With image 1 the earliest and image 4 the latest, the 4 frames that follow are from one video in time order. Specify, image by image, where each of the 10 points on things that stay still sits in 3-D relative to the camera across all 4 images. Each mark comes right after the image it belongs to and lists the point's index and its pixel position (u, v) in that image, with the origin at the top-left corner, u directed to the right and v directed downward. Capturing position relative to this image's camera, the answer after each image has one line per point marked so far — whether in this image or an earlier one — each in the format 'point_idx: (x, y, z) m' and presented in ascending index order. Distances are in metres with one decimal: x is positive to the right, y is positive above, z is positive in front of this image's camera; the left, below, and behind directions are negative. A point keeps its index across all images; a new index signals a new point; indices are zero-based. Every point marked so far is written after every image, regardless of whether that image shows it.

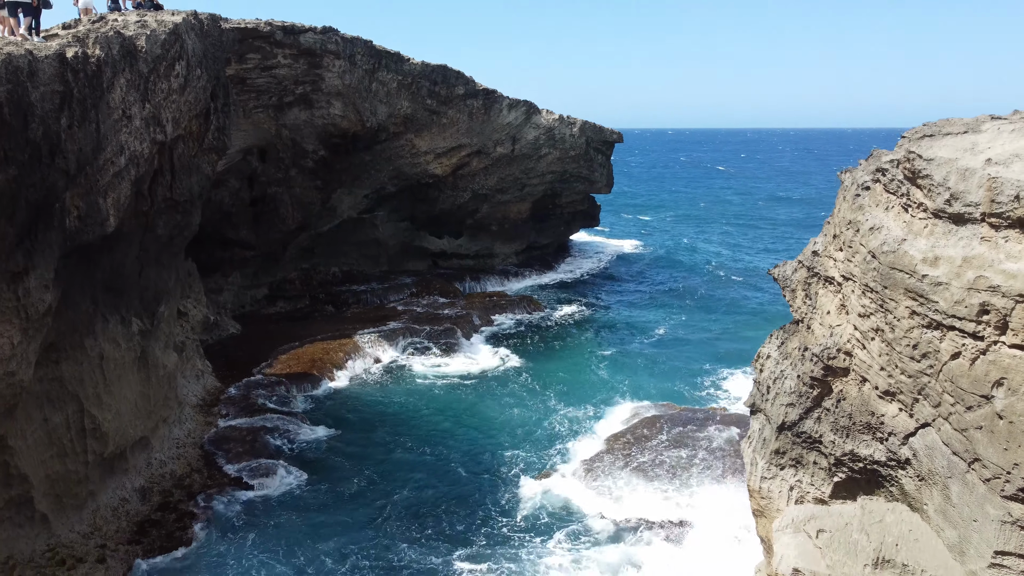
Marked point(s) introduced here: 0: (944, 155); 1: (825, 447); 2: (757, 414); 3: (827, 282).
0: (+6.0, +1.8, +10.2) m
1: (+5.2, -2.6, +12.1) m
2: (+4.6, -2.4, +13.9) m
3: (+5.4, +0.1, +12.5) m
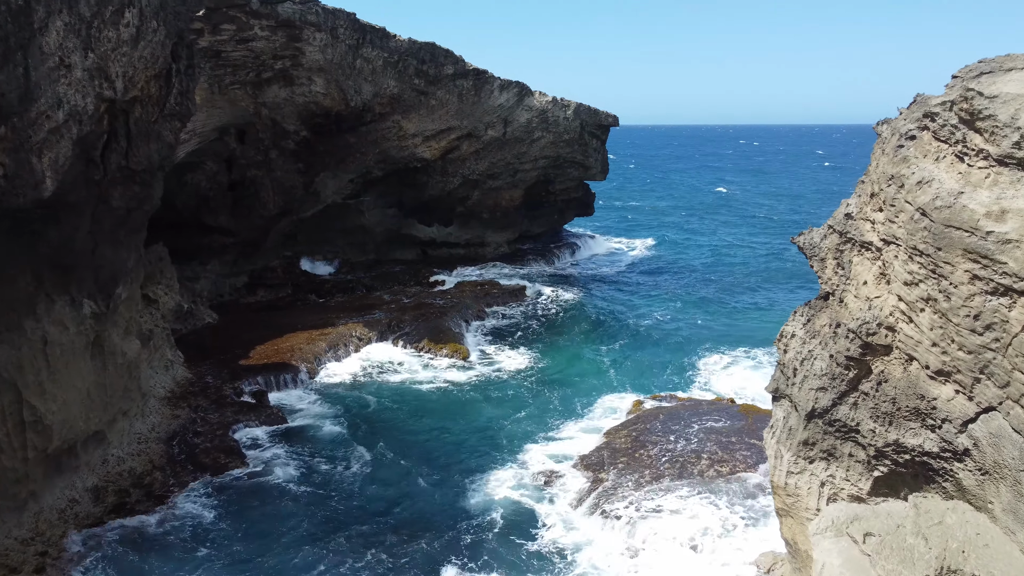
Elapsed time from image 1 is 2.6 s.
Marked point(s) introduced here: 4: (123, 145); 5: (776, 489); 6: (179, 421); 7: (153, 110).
0: (+5.9, +2.3, +8.7) m
1: (+5.1, -2.1, +10.6) m
2: (+4.5, -1.9, +12.4) m
3: (+5.3, +0.6, +11.0) m
4: (-8.2, +3.0, +15.5) m
5: (+4.3, -3.2, +11.9) m
6: (-9.0, -3.6, +19.8) m
7: (-8.0, +4.0, +16.3) m
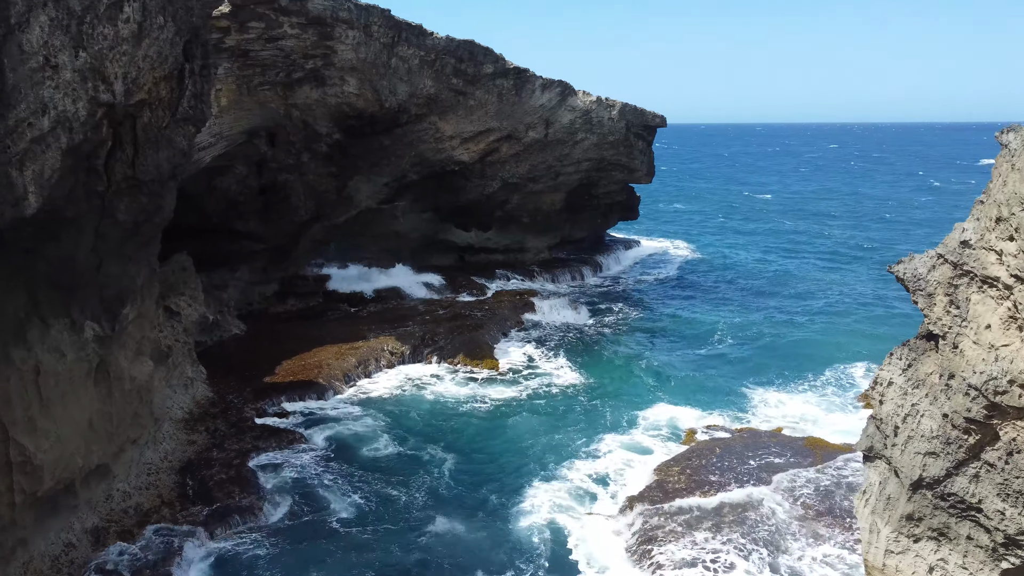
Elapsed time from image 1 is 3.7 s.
0: (+6.3, +1.8, +6.6) m
1: (+5.6, -2.7, +8.6) m
2: (+5.1, -2.4, +10.4) m
3: (+5.8, +0.1, +9.0) m
4: (-7.4, +2.6, +14.1) m
5: (+4.8, -3.8, +9.9) m
6: (-8.0, -4.0, +18.5) m
7: (-7.1, +3.5, +15.0) m
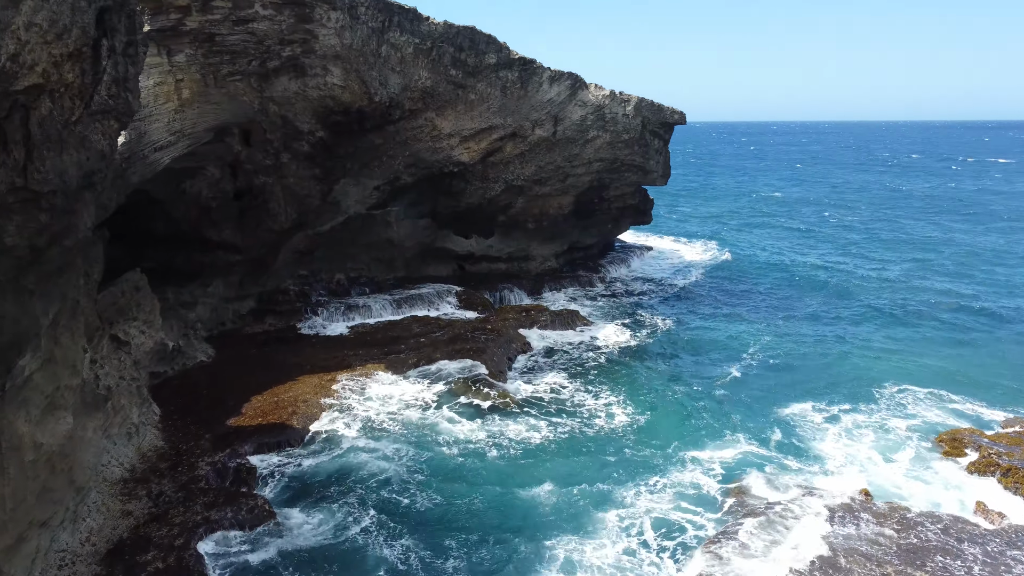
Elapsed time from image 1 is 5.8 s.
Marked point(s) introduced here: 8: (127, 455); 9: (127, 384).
0: (+6.6, +1.0, +3.0) m
1: (+5.8, -3.4, +5.0) m
2: (+5.3, -3.2, +6.8) m
3: (+6.0, -0.7, +5.4) m
4: (-7.1, +1.9, +10.6) m
5: (+5.1, -4.5, +6.3) m
6: (-7.8, -4.7, +14.9) m
7: (-6.9, +2.8, +11.4) m
8: (-8.9, -3.8, +16.9) m
9: (-9.7, -2.4, +18.5) m
